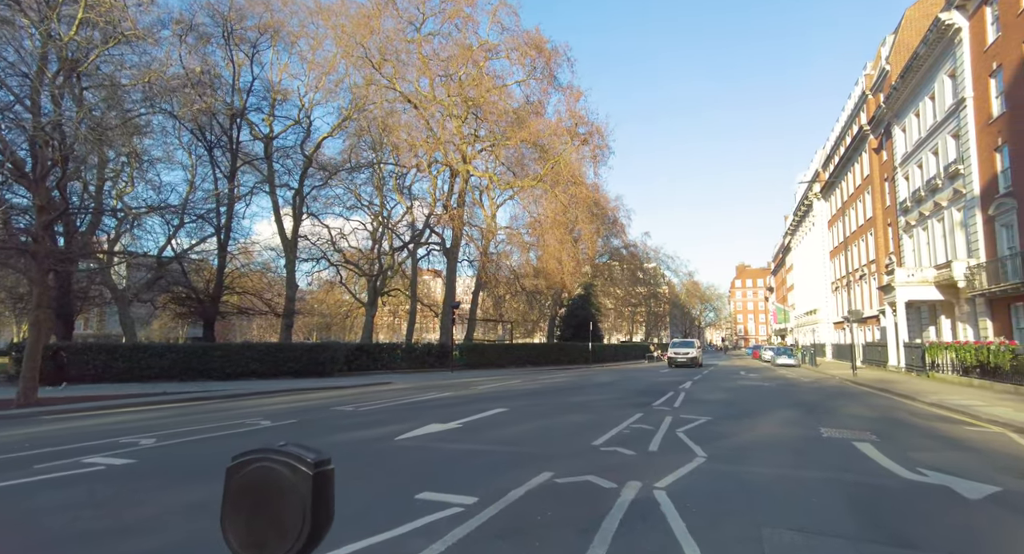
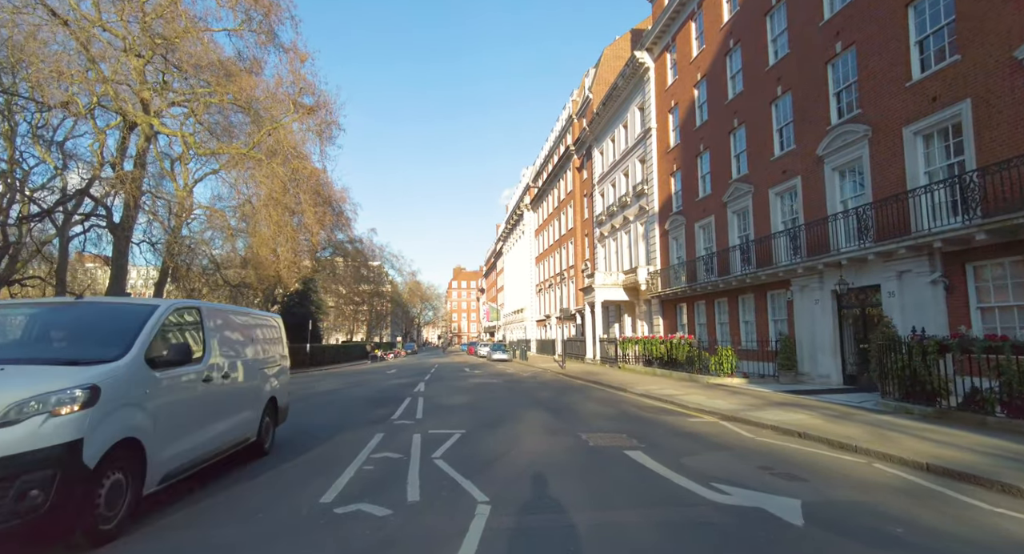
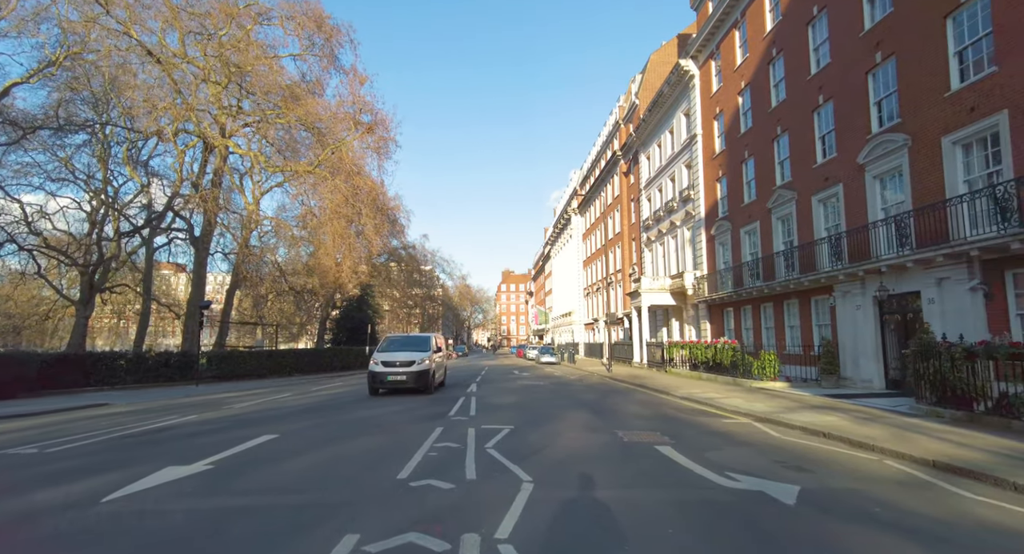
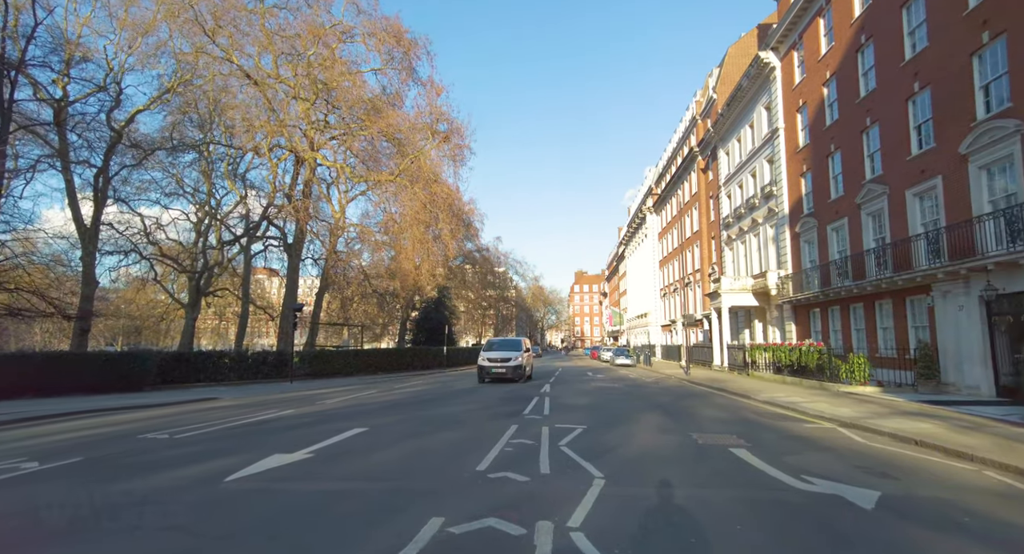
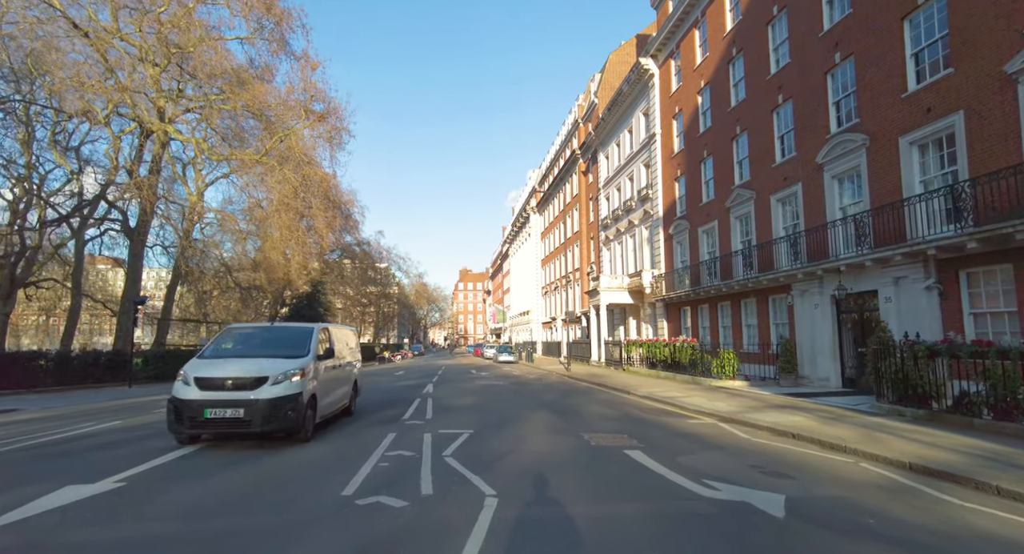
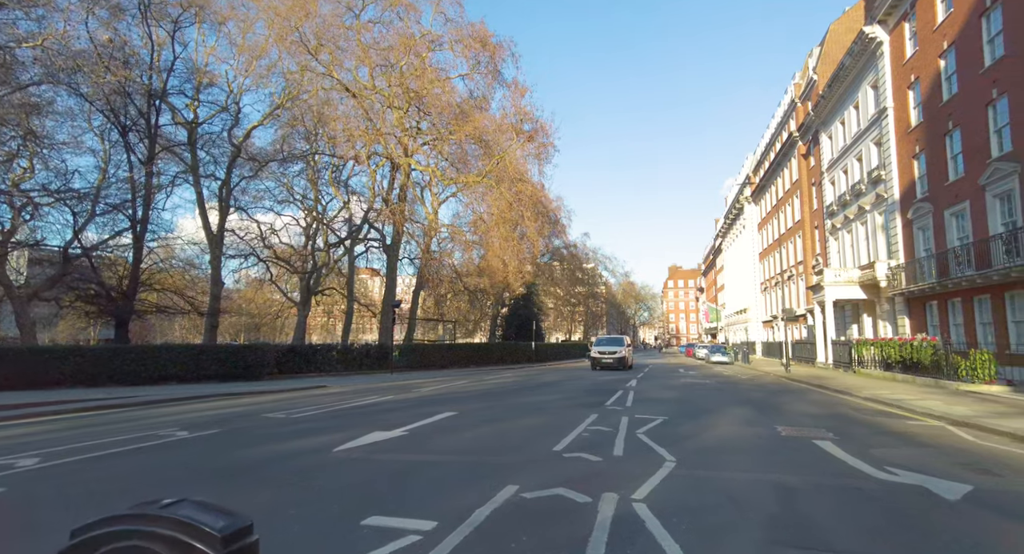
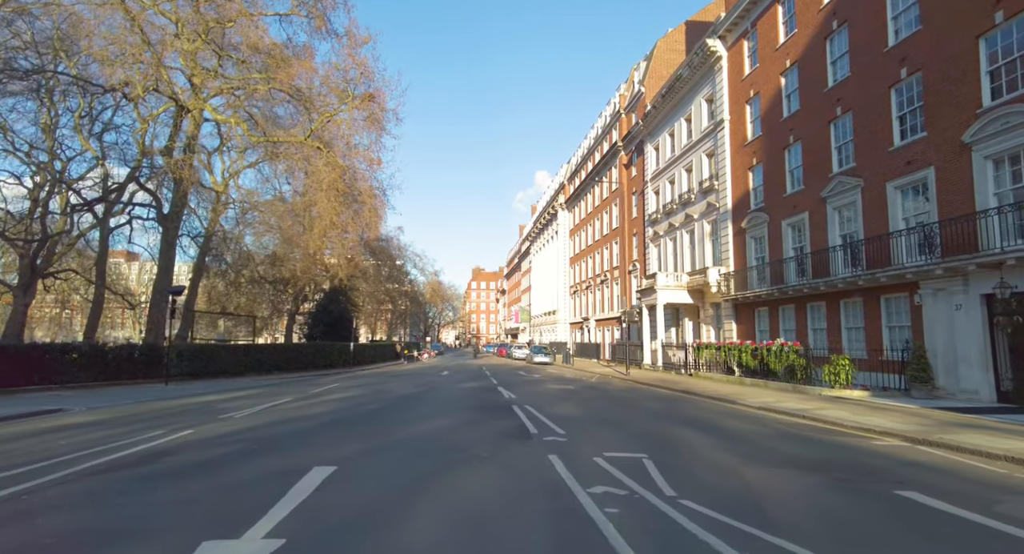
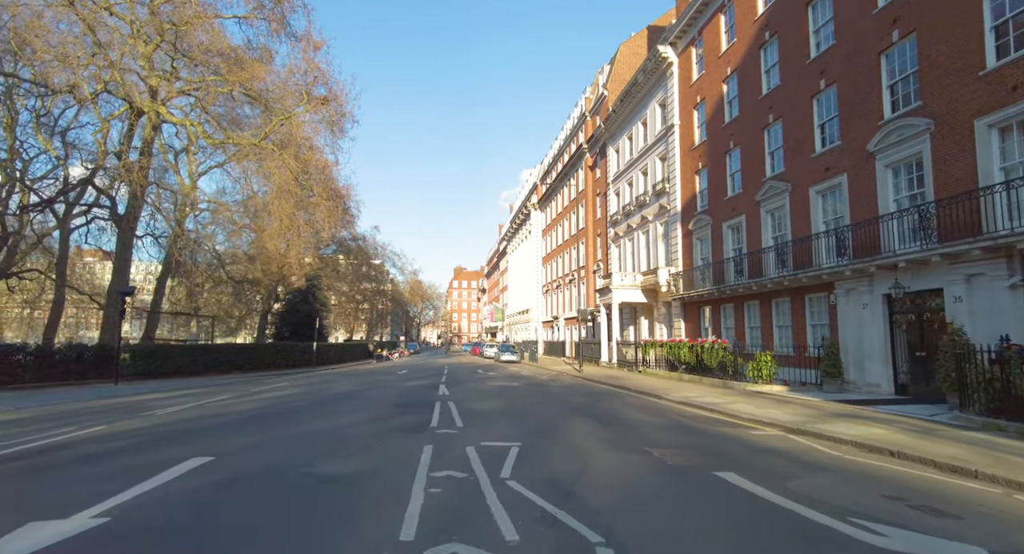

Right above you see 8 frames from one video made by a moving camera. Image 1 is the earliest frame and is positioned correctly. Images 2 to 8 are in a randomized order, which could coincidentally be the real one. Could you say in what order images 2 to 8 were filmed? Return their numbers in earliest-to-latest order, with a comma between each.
6, 4, 3, 5, 2, 8, 7
